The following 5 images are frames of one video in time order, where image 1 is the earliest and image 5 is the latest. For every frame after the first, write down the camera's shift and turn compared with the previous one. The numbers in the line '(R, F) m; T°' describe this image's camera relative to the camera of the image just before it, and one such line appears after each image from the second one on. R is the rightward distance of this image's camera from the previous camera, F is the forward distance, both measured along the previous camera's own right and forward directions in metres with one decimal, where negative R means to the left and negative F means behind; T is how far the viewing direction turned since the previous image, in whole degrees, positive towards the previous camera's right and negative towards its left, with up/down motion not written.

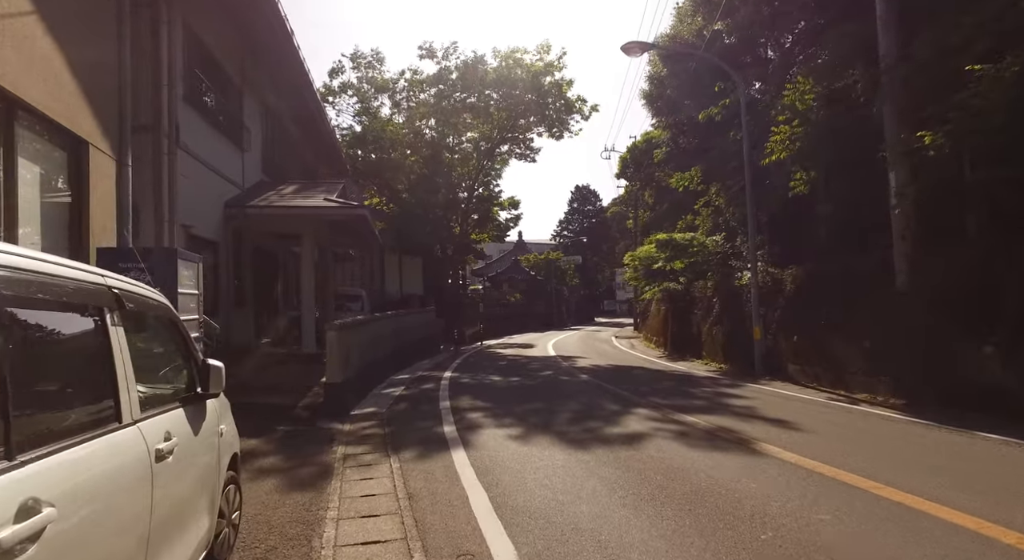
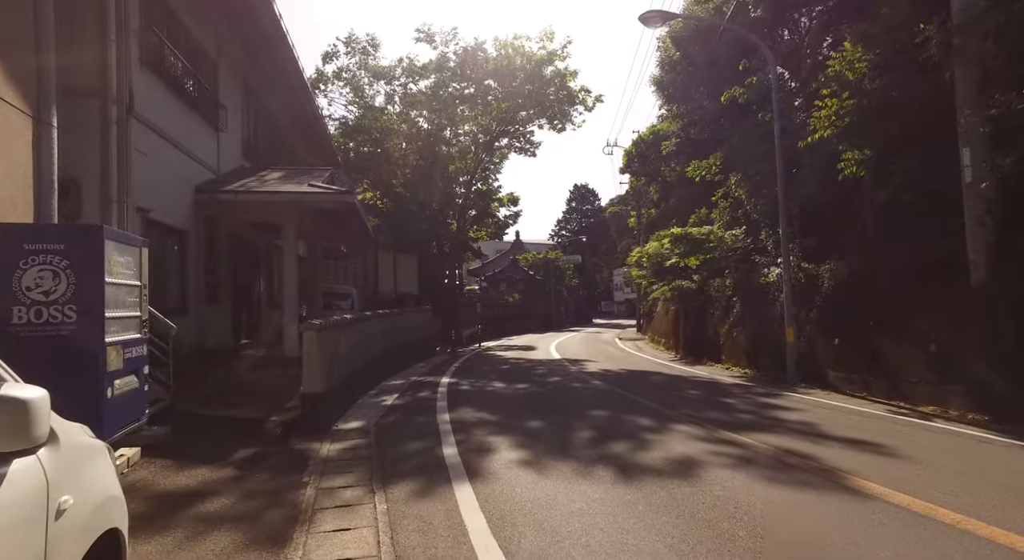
(-0.3, +1.6) m; 0°
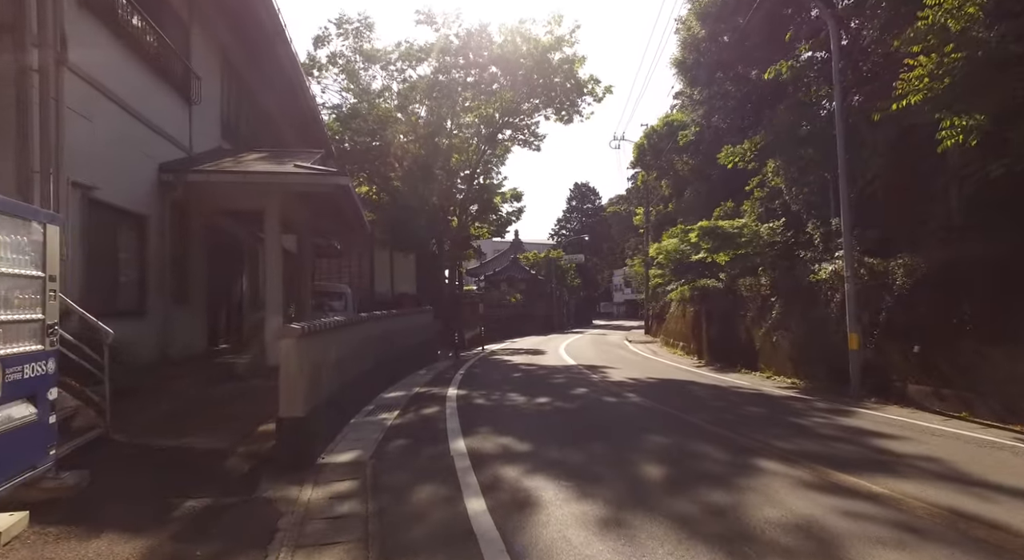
(-0.5, +2.0) m; 0°
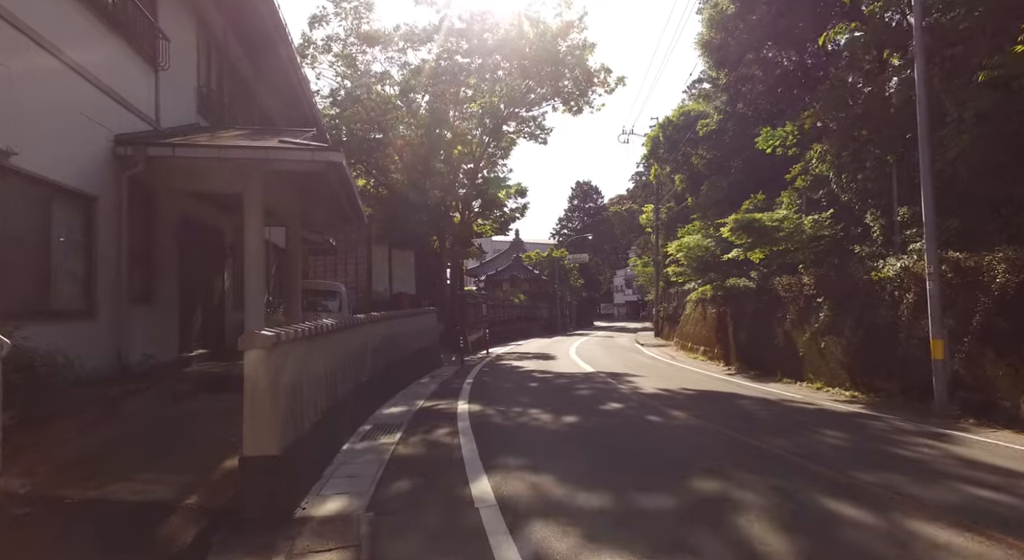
(-0.5, +1.9) m; 0°
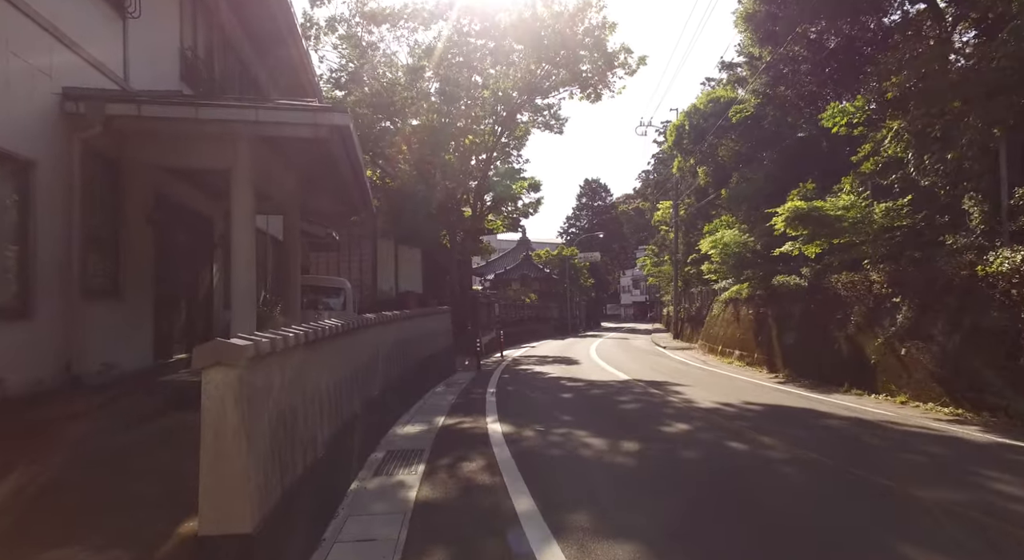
(-0.7, +2.0) m; 0°
